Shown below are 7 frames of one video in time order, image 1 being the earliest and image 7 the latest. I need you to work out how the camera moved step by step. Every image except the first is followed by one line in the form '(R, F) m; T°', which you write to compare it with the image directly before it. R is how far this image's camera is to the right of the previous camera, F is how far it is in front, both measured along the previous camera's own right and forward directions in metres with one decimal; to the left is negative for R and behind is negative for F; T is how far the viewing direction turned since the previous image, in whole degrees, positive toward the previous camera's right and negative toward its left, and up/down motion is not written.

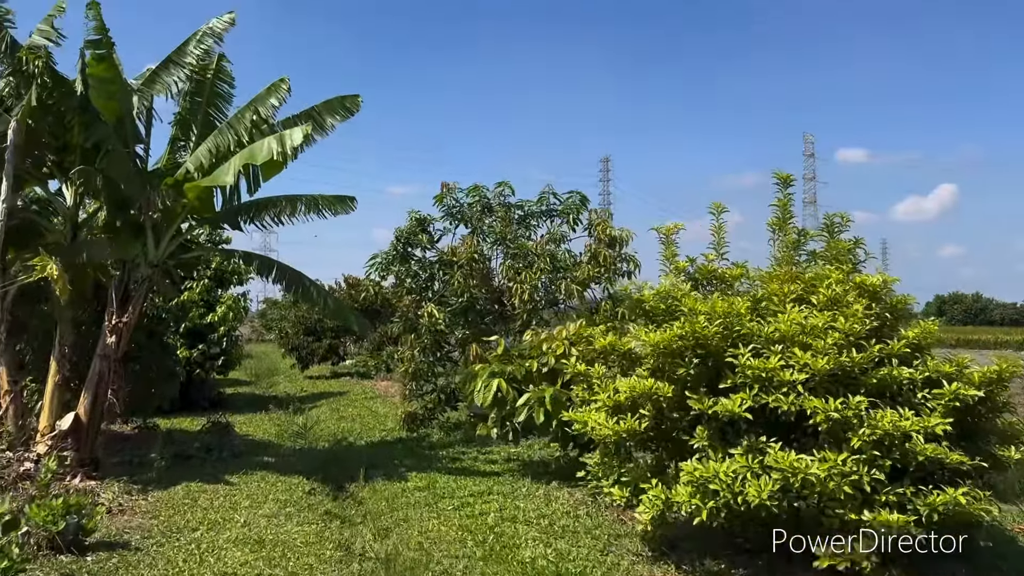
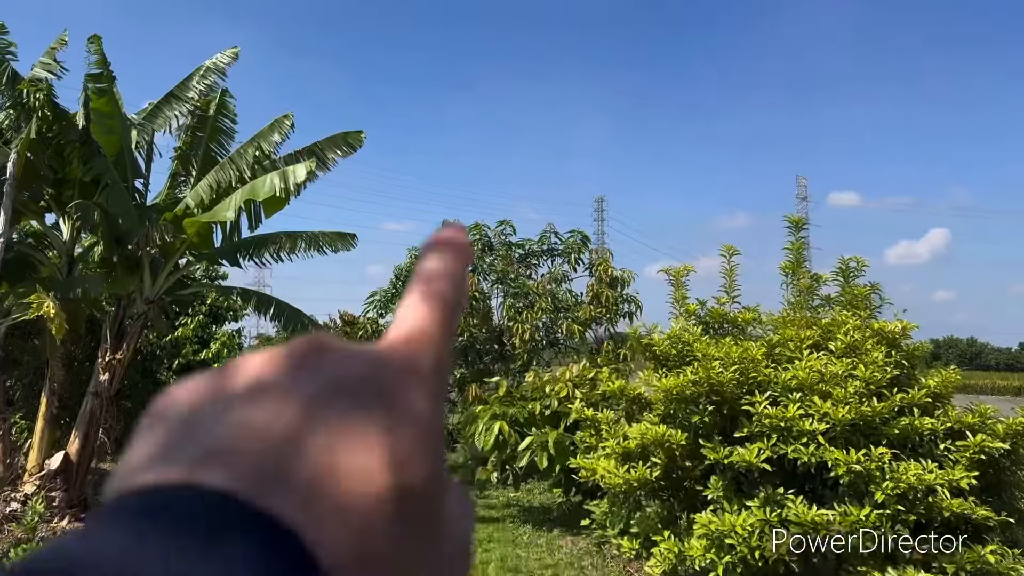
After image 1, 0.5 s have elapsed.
(-0.1, +0.1) m; 0°
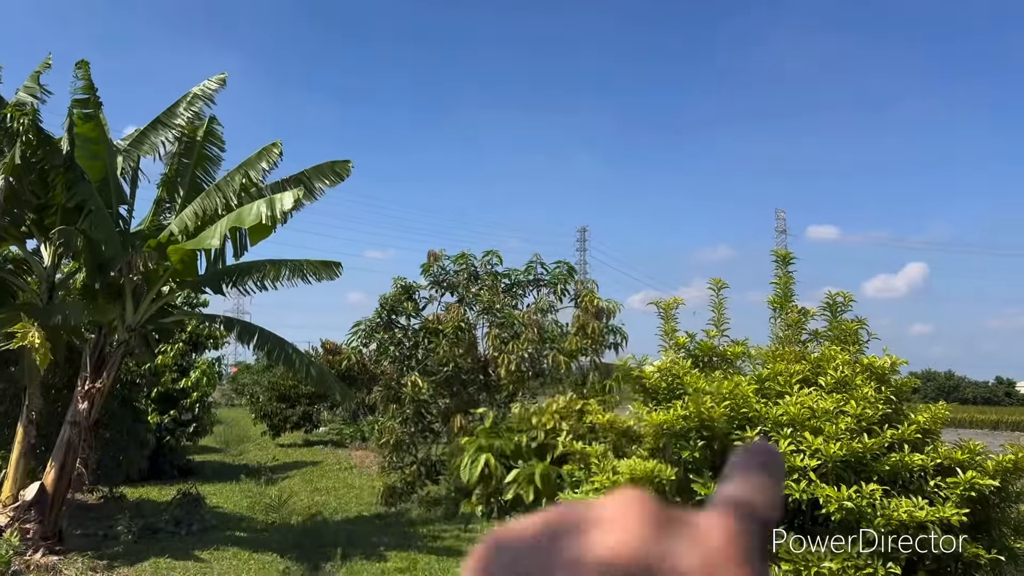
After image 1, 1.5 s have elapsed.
(0.0, 0.0) m; +1°
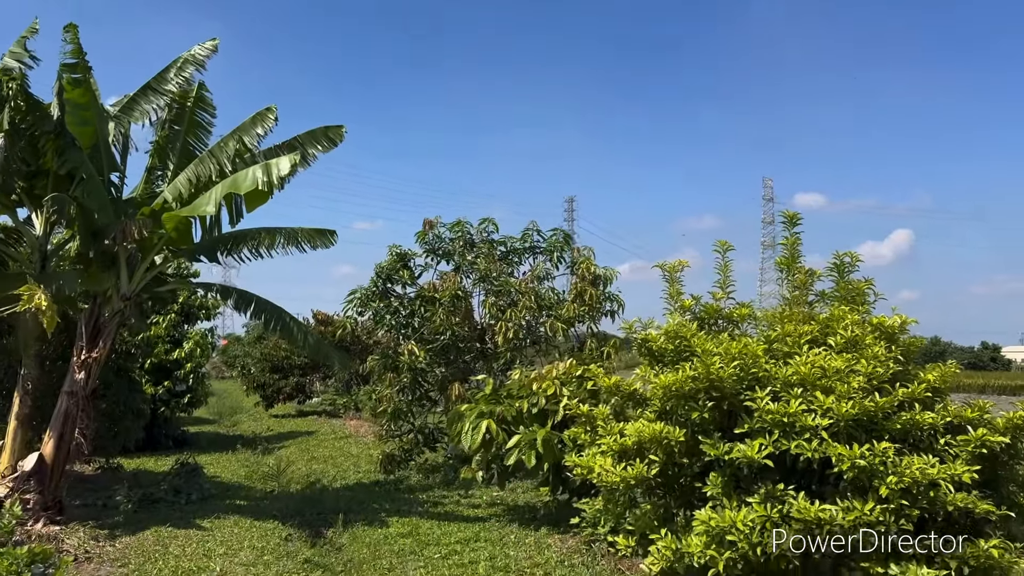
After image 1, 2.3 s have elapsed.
(-0.1, 0.0) m; +1°
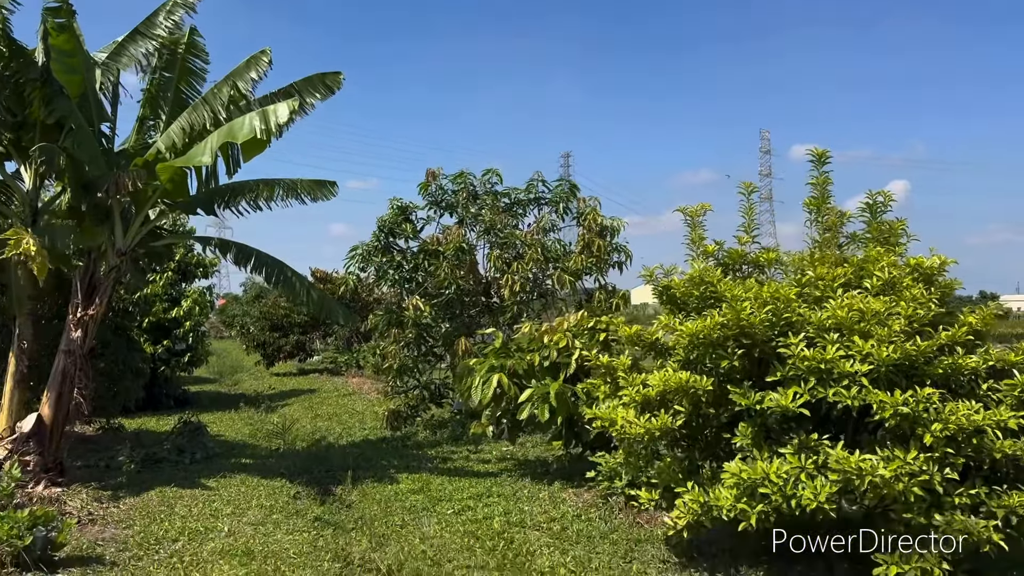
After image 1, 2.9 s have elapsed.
(-0.1, +0.2) m; 0°
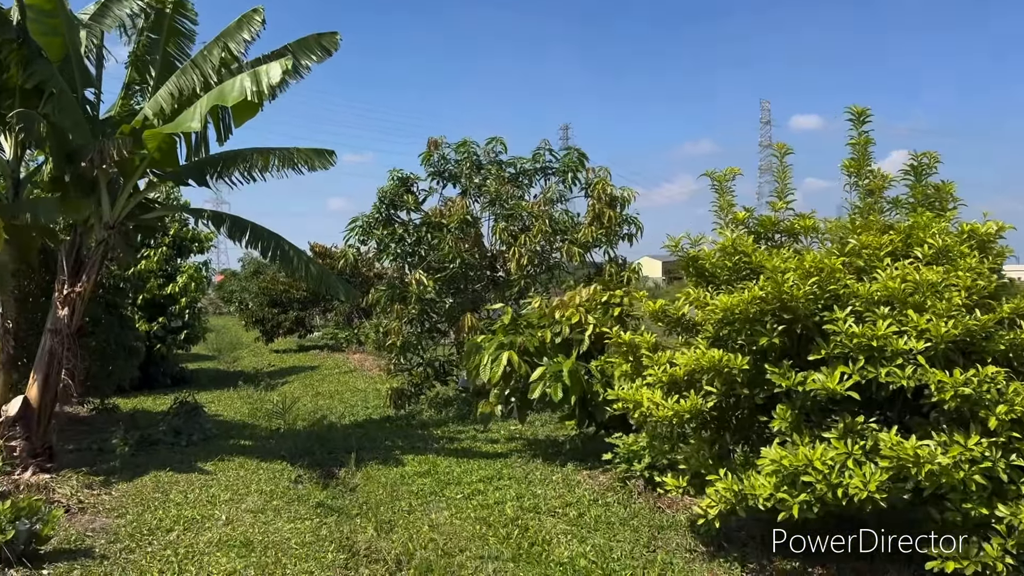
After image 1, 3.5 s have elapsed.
(-0.1, +0.3) m; 0°
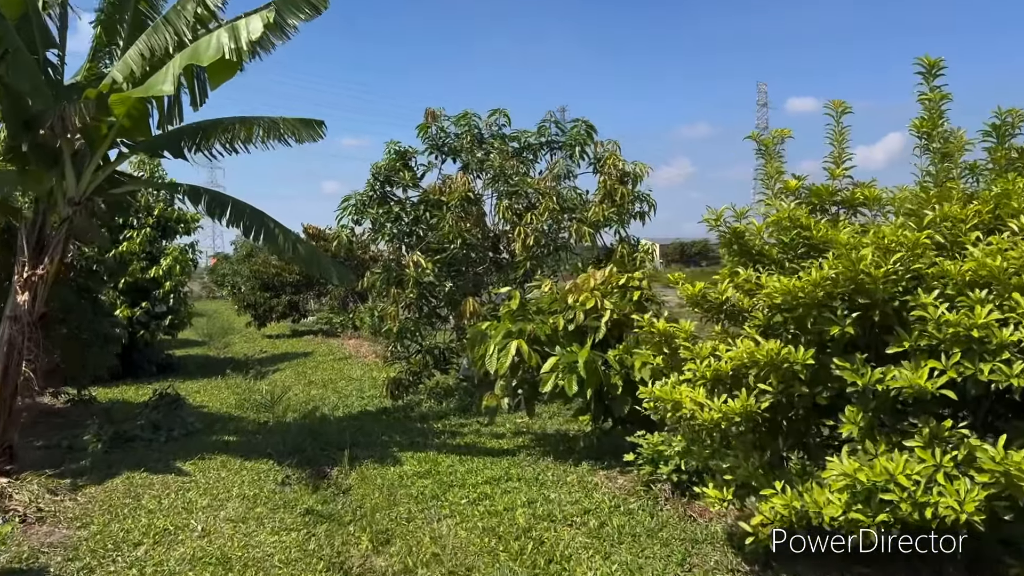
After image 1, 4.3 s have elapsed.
(-0.1, +0.5) m; 0°
